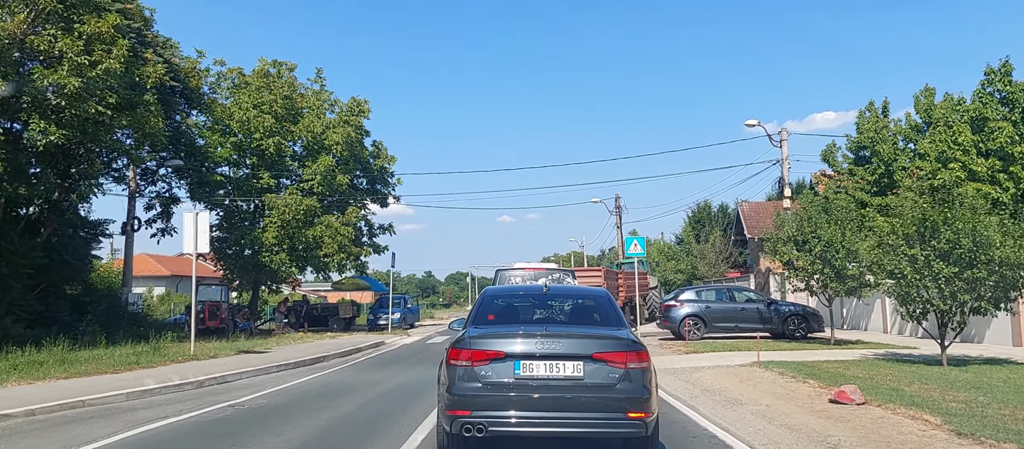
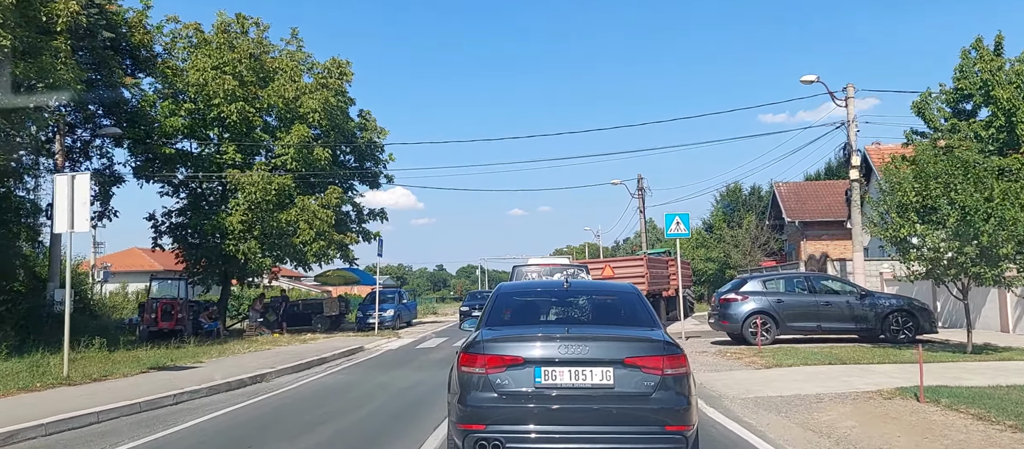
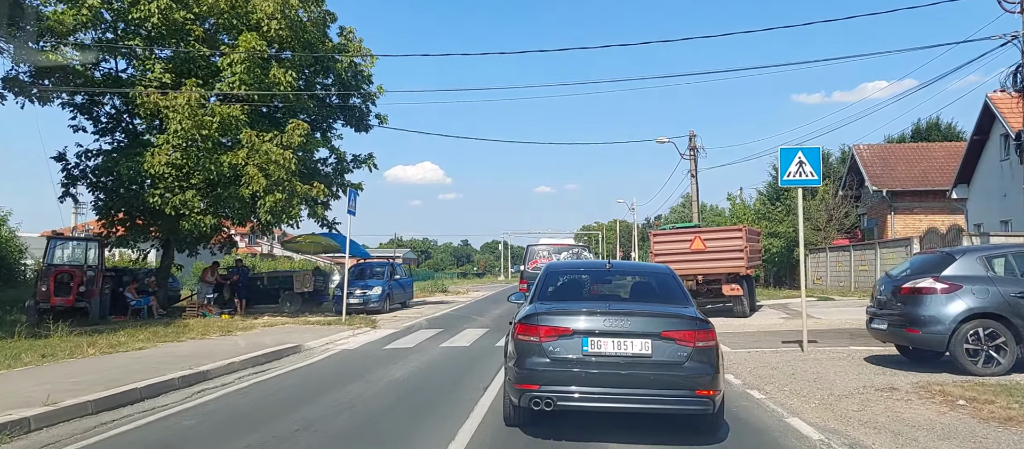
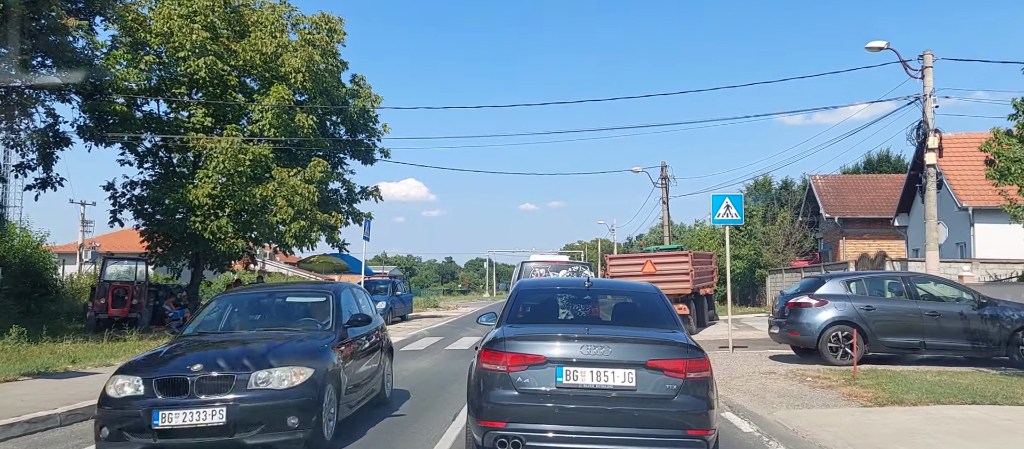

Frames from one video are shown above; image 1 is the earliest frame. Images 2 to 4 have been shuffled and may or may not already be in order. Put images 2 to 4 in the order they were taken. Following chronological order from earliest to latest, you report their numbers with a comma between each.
2, 4, 3
